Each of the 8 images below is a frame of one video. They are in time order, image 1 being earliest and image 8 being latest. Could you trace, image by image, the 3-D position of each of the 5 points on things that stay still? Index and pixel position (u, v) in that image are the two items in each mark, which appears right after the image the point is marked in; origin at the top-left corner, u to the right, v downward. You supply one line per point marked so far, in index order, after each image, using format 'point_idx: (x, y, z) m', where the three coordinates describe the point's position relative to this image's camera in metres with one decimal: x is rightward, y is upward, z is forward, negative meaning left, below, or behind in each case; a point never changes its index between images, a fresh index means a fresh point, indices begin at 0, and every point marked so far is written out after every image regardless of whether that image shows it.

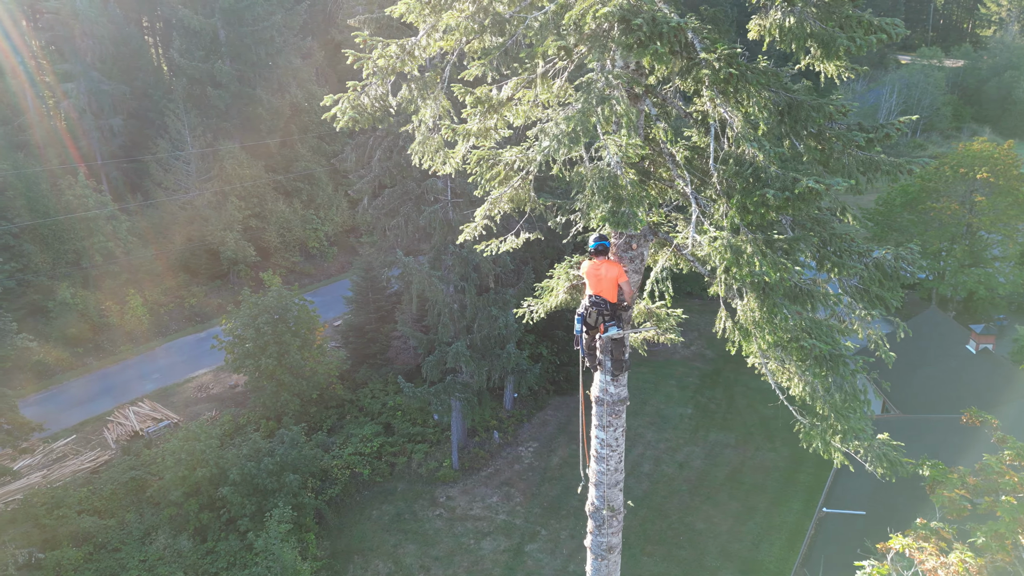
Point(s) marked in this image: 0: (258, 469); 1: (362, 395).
0: (-5.2, -3.5, +13.9) m
1: (-4.3, -2.9, +19.2) m
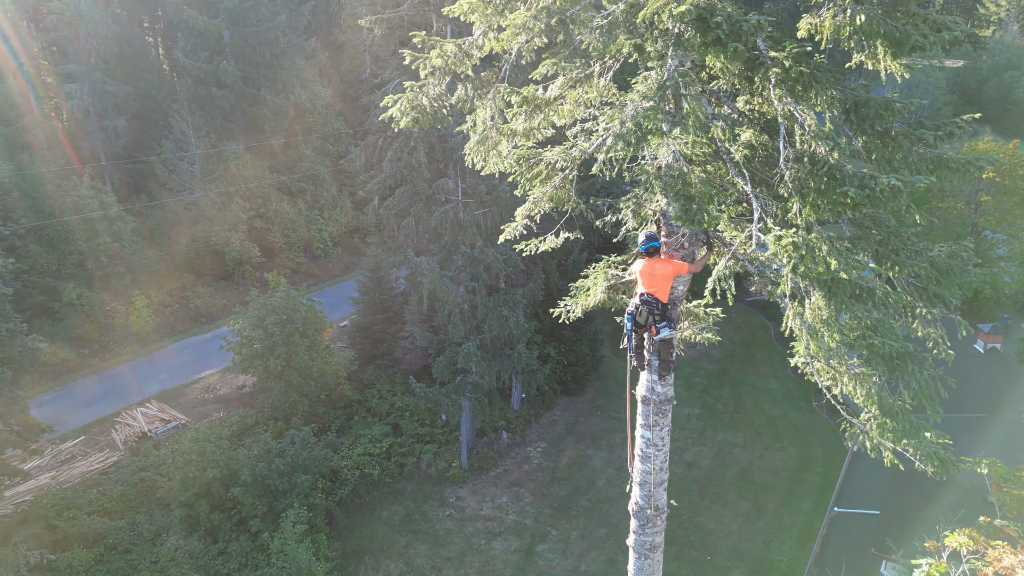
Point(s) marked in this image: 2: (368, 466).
0: (-4.9, -3.5, +13.9) m
1: (-4.0, -2.9, +19.2) m
2: (-3.6, -4.2, +16.8) m
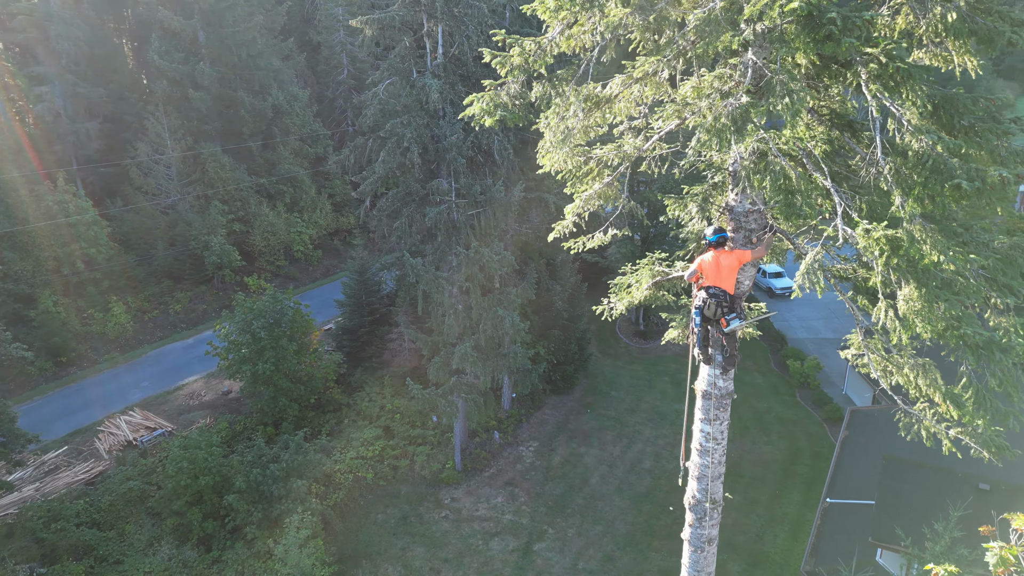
0: (-4.8, -3.6, +13.7) m
1: (-4.2, -2.9, +19.1) m
2: (-3.6, -4.2, +16.7) m
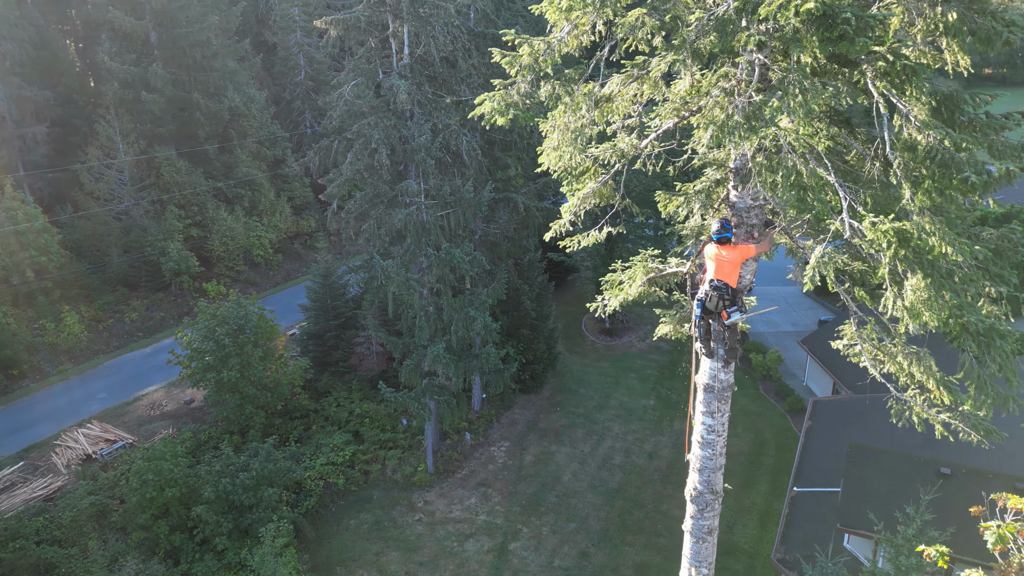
0: (-5.2, -3.7, +13.4) m
1: (-4.9, -3.0, +18.9) m
2: (-4.2, -4.3, +16.5) m
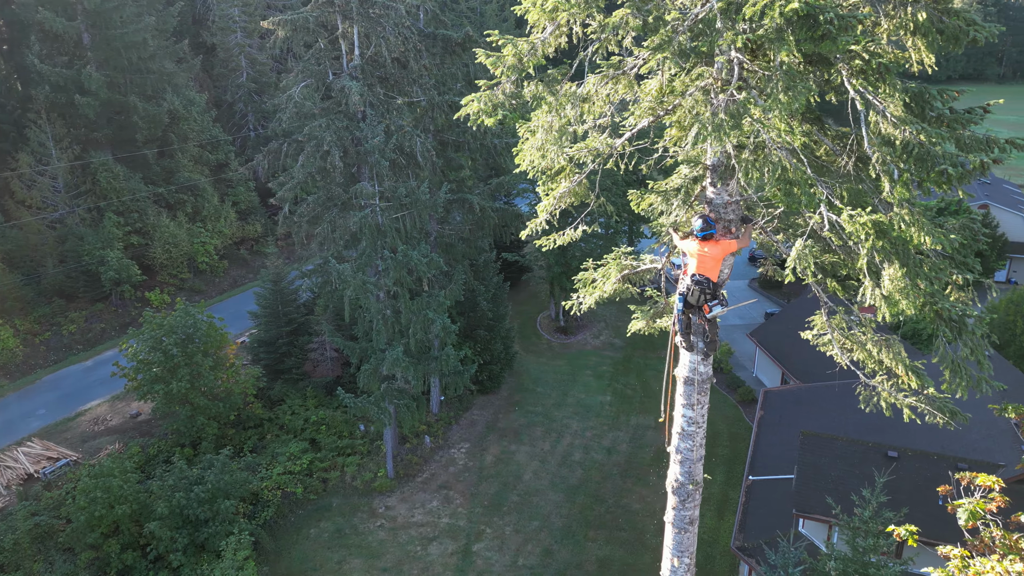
0: (-5.9, -3.8, +13.1) m
1: (-5.9, -3.2, +18.5) m
2: (-5.0, -4.4, +16.2) m
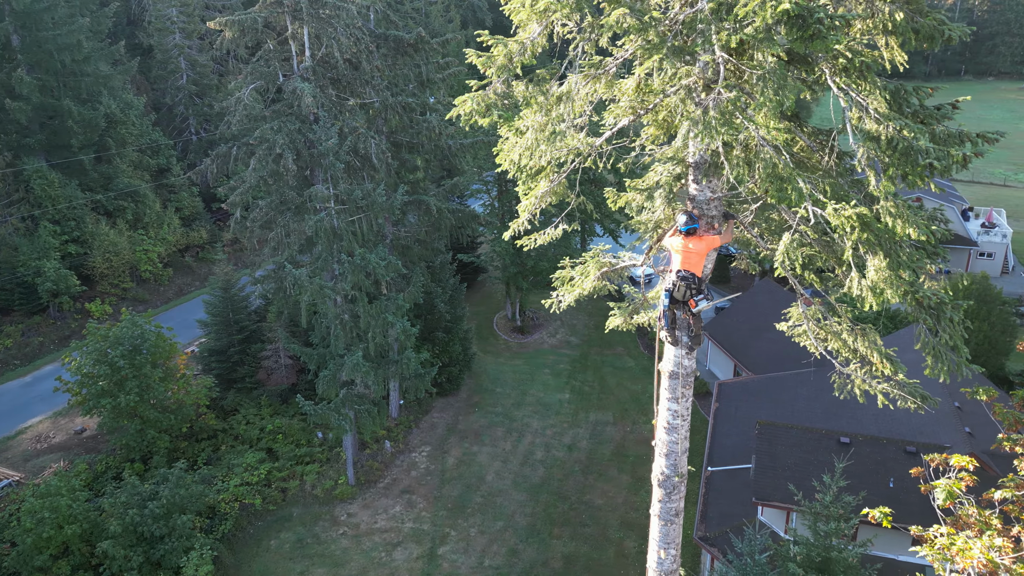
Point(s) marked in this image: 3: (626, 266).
0: (-6.4, -4.0, +12.6) m
1: (-6.9, -3.3, +18.0) m
2: (-5.8, -4.6, +15.8) m
3: (+0.9, +0.2, +5.5) m
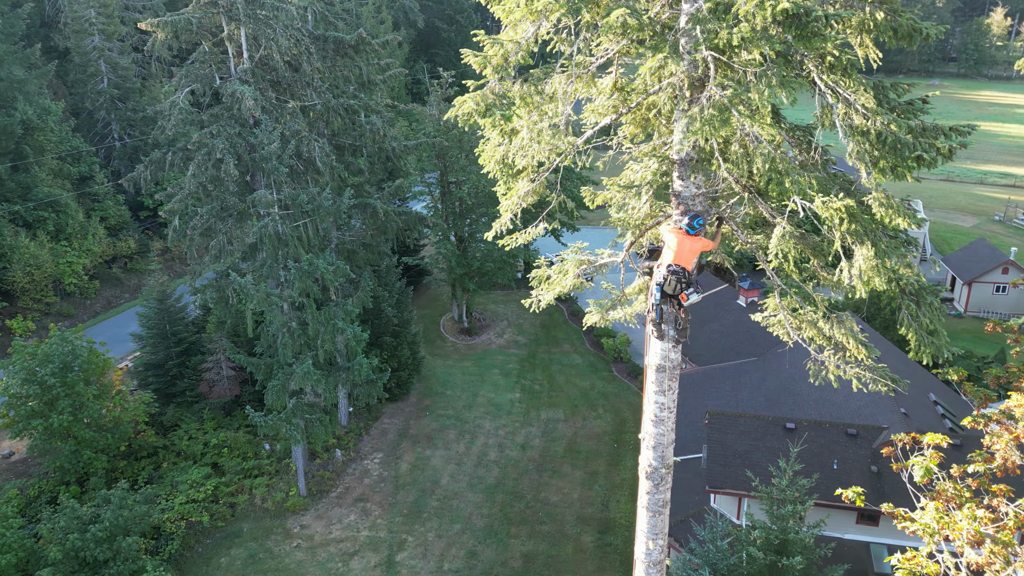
0: (-7.0, -4.2, +12.0) m
1: (-8.0, -3.6, +17.4) m
2: (-6.6, -4.8, +15.3) m
3: (+0.7, +0.2, +5.6) m
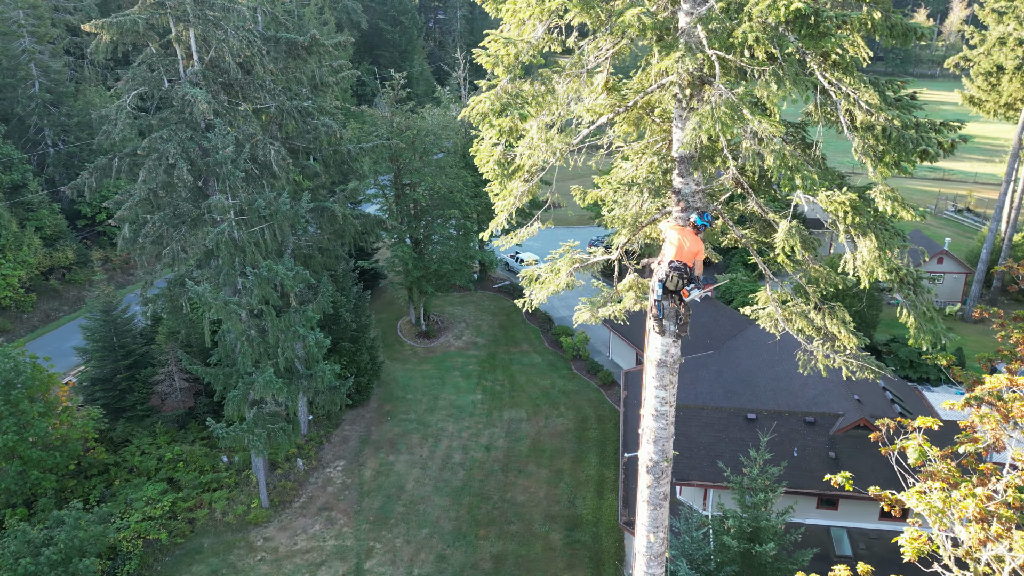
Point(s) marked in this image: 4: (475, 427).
0: (-7.4, -4.4, +11.5) m
1: (-8.7, -3.8, +16.8) m
2: (-7.2, -5.0, +14.8) m
3: (+0.6, +0.2, +5.6) m
4: (-0.9, -3.8, +20.0) m
